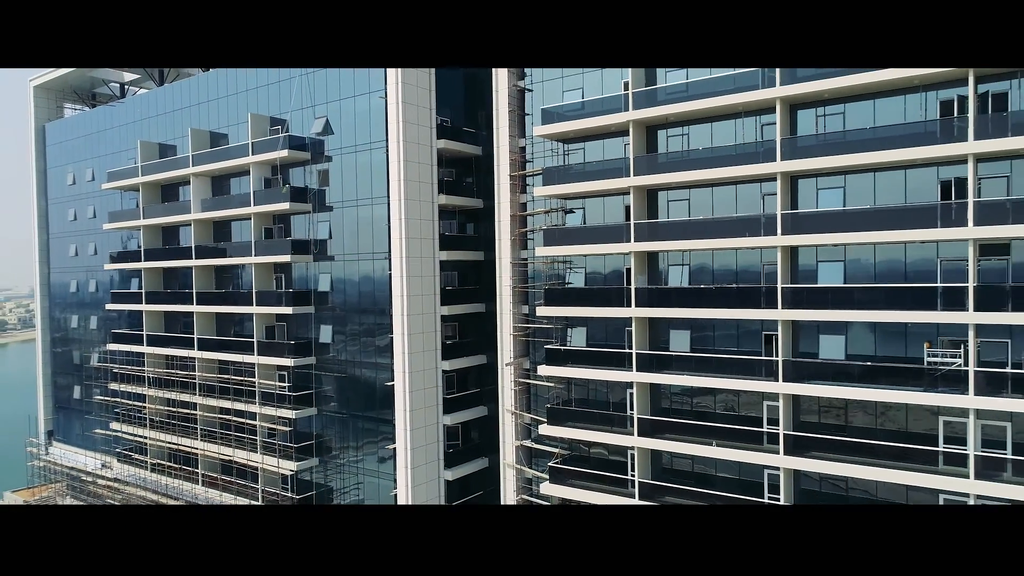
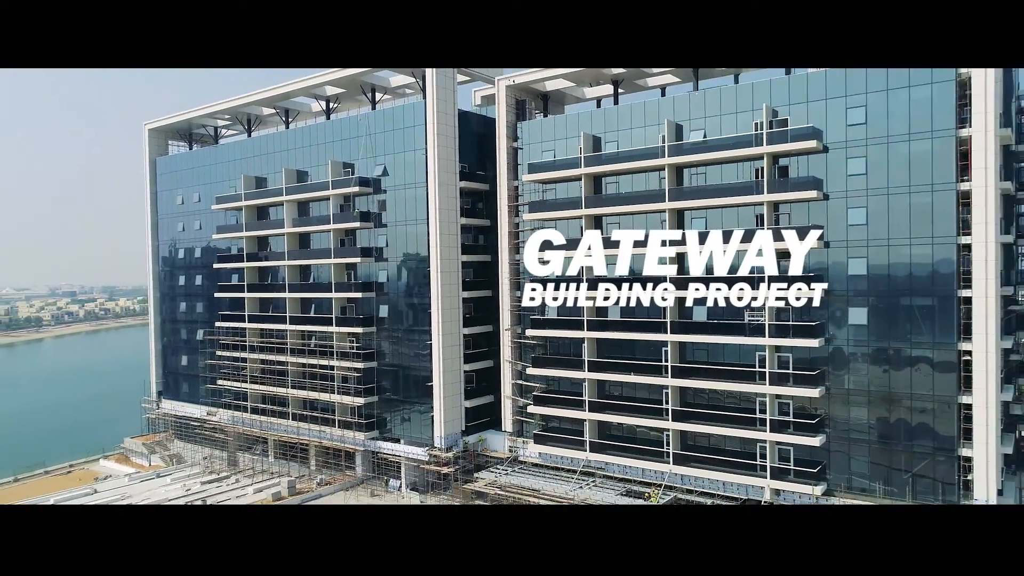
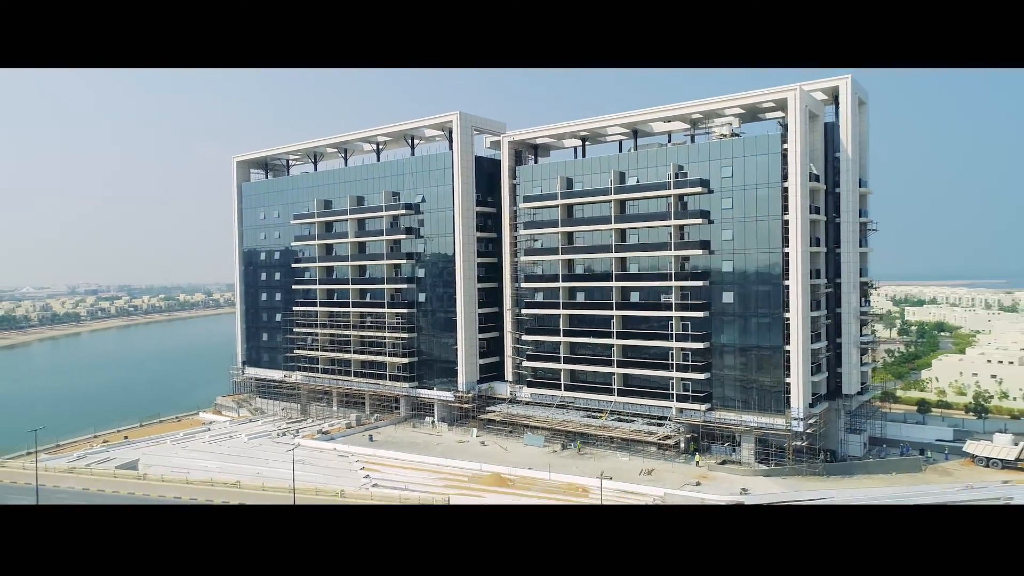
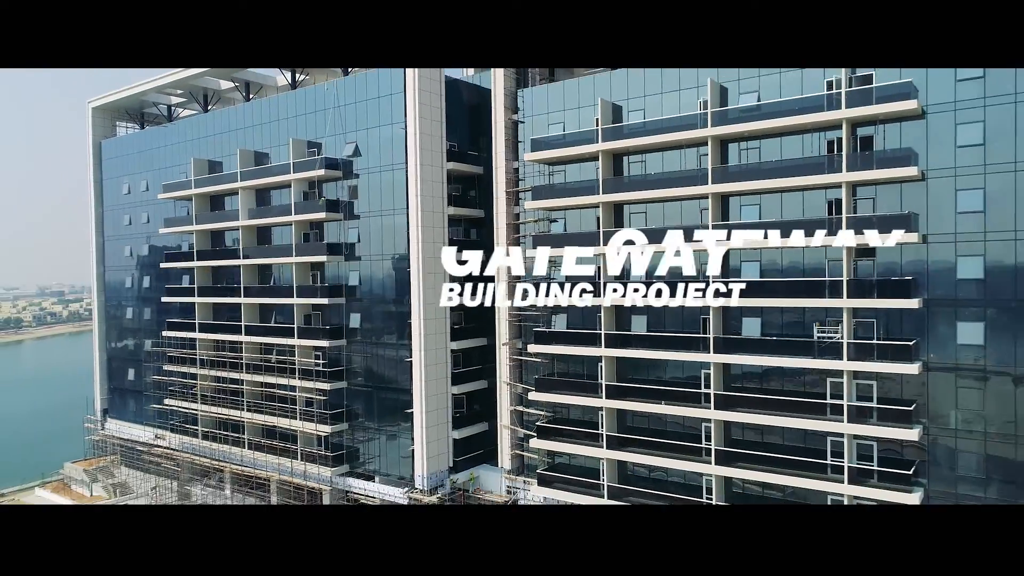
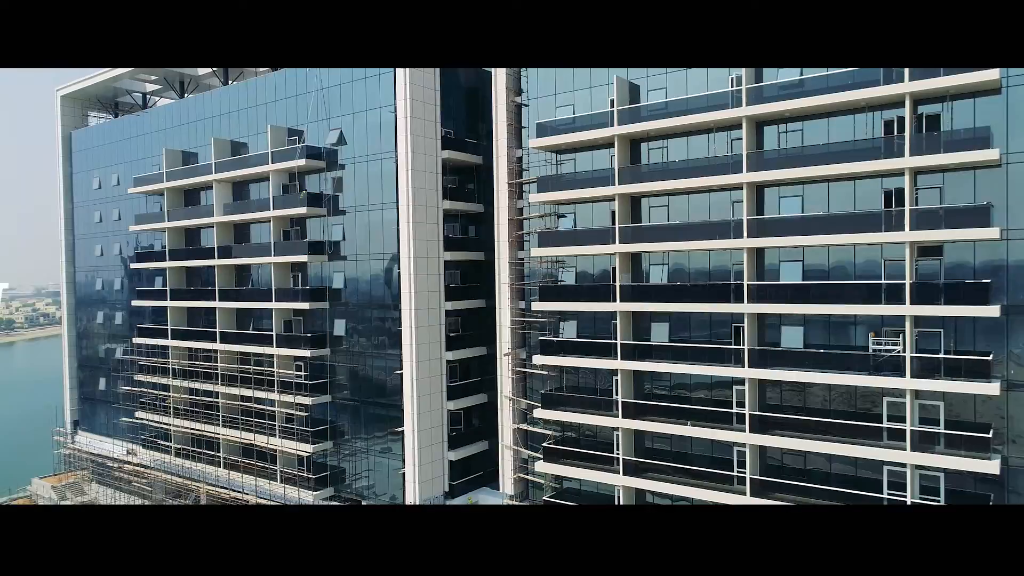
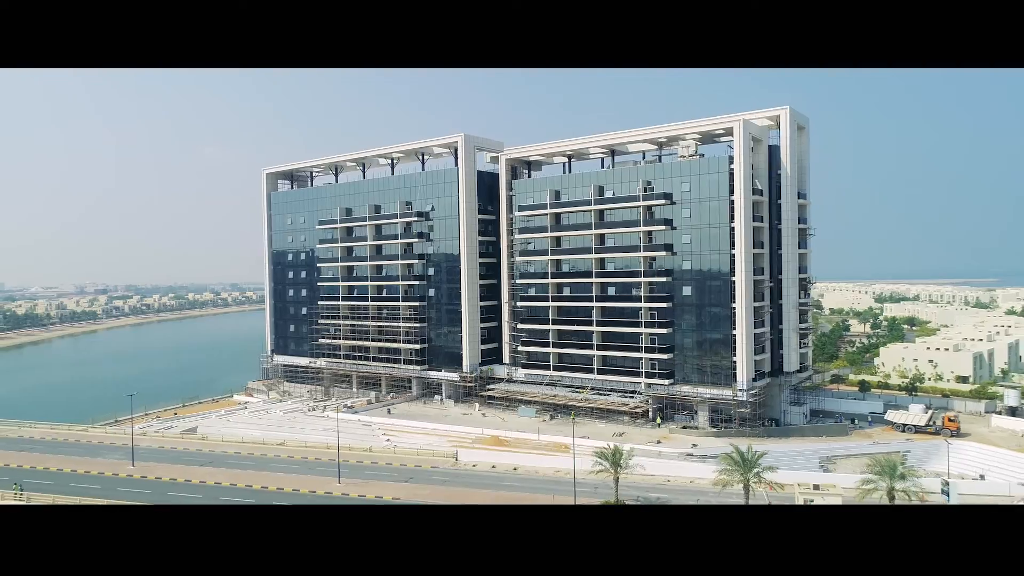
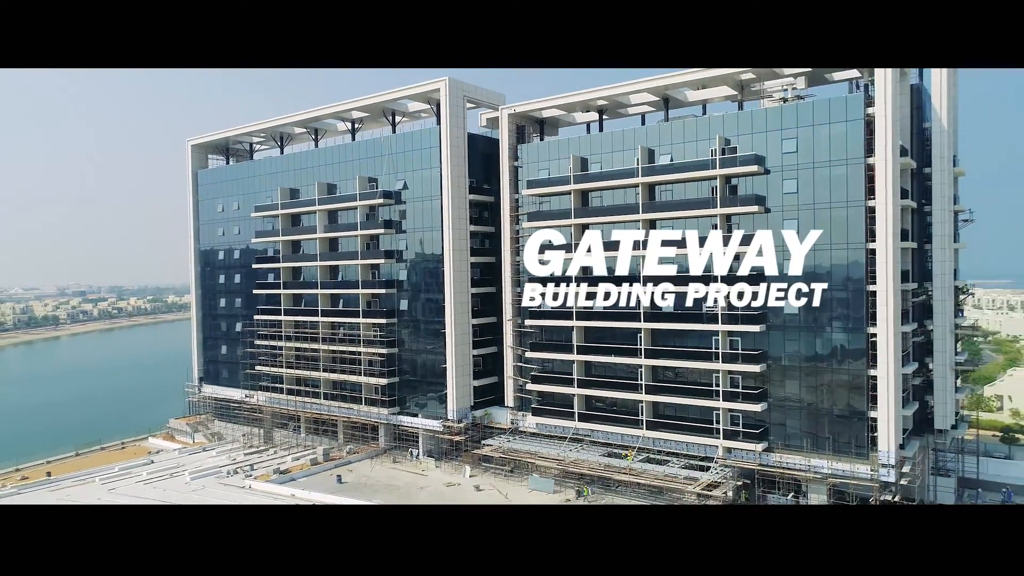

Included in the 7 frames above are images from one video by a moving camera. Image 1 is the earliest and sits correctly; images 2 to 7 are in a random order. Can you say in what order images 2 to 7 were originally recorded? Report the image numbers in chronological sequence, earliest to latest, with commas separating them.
5, 4, 2, 7, 3, 6
